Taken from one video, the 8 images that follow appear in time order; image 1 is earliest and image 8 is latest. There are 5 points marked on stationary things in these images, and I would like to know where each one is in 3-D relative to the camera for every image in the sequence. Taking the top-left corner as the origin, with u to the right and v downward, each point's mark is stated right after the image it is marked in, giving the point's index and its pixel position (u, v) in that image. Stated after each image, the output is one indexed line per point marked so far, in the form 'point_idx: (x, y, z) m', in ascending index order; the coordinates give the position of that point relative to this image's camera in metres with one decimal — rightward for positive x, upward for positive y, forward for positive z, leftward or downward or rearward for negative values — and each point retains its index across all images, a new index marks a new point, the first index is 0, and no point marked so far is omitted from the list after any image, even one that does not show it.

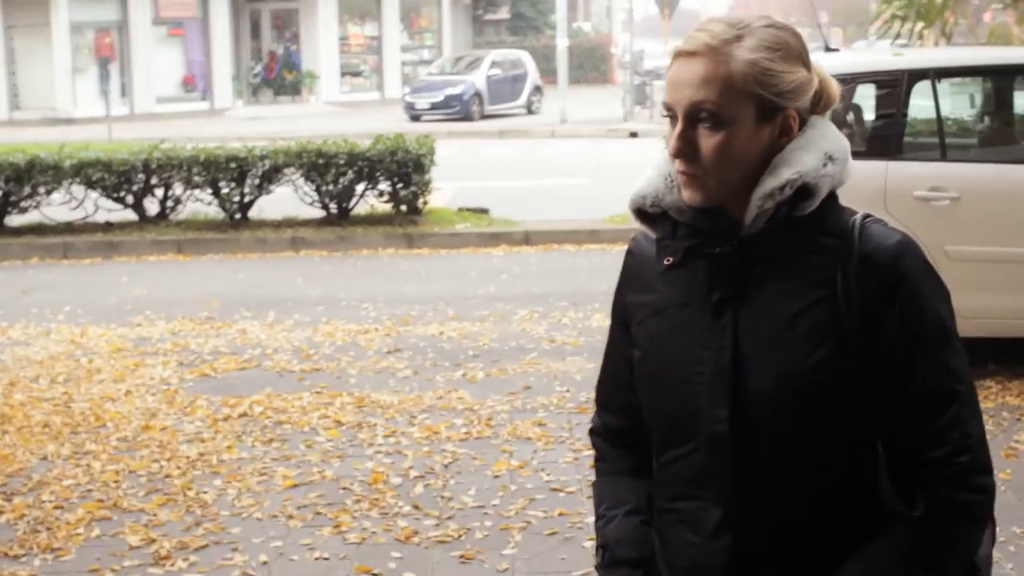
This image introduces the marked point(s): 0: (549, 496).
0: (+0.1, -0.8, +5.6) m
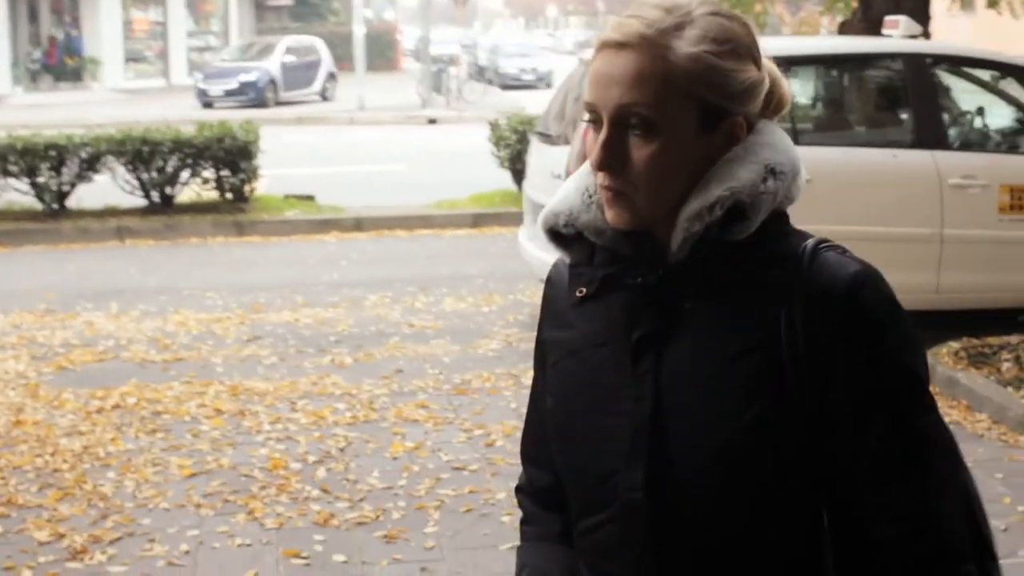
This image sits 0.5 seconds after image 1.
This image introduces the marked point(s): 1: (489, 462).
0: (-0.2, -0.7, +5.7) m
1: (-0.1, -0.7, +5.8) m
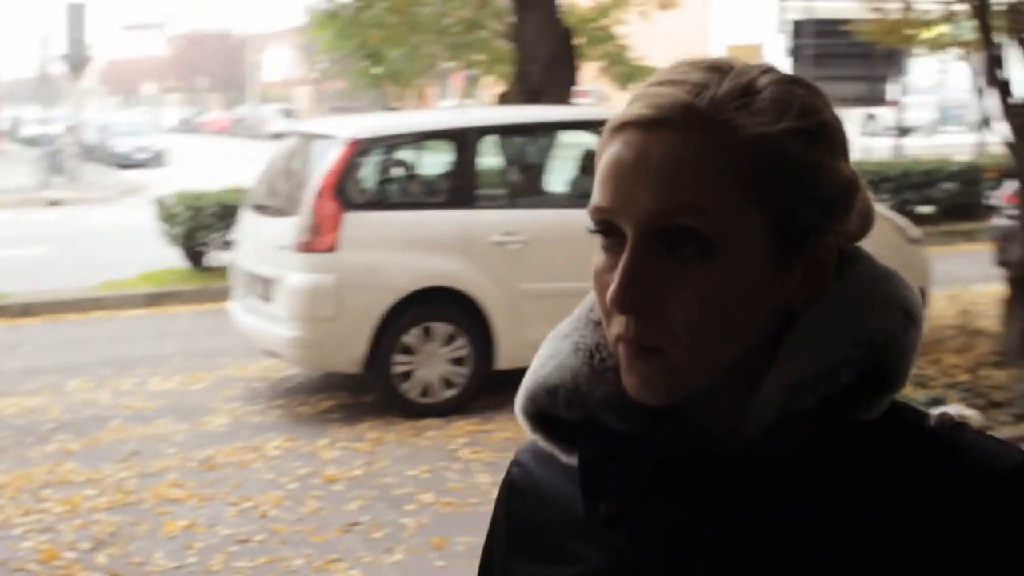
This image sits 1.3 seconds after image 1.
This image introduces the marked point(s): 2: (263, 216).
0: (-1.0, -1.0, +5.6) m
1: (-0.9, -1.0, +5.8) m
2: (-1.3, +0.4, +8.1) m
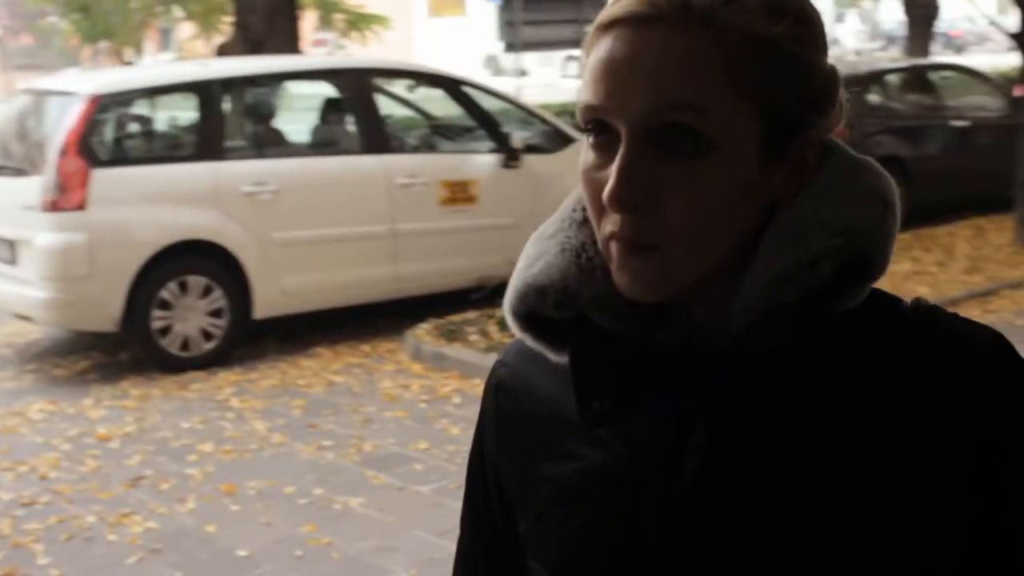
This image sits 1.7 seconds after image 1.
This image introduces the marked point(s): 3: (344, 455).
0: (-1.8, -0.8, +5.6) m
1: (-1.8, -0.8, +5.8) m
2: (-2.7, +0.6, +7.8) m
3: (-0.7, -0.7, +6.2) m
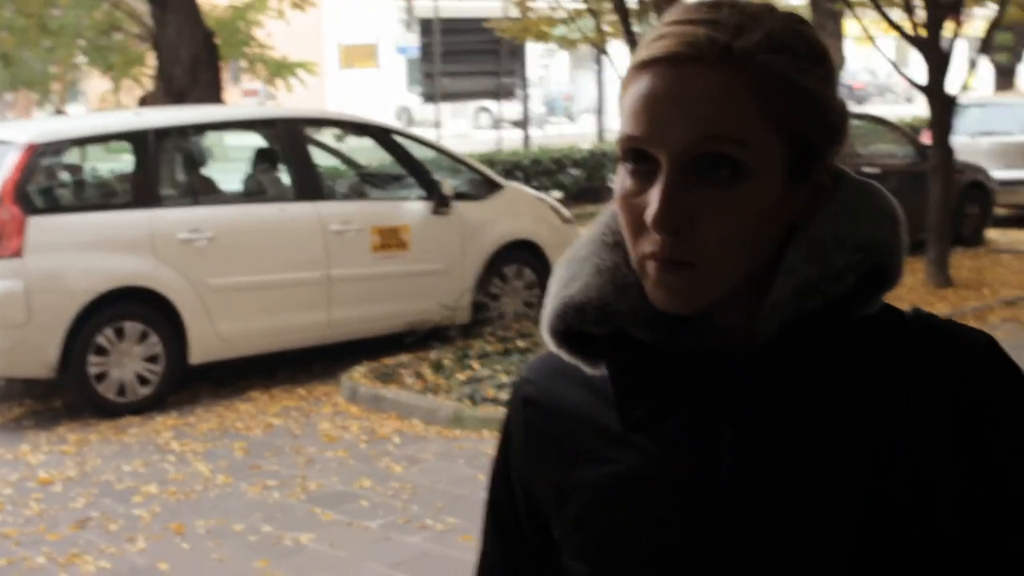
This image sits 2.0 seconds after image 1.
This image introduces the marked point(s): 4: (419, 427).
0: (-2.0, -1.0, +5.6) m
1: (-2.0, -1.0, +5.8) m
2: (-3.0, +0.3, +7.8) m
3: (-0.9, -0.9, +6.3) m
4: (-0.5, -0.7, +7.5) m
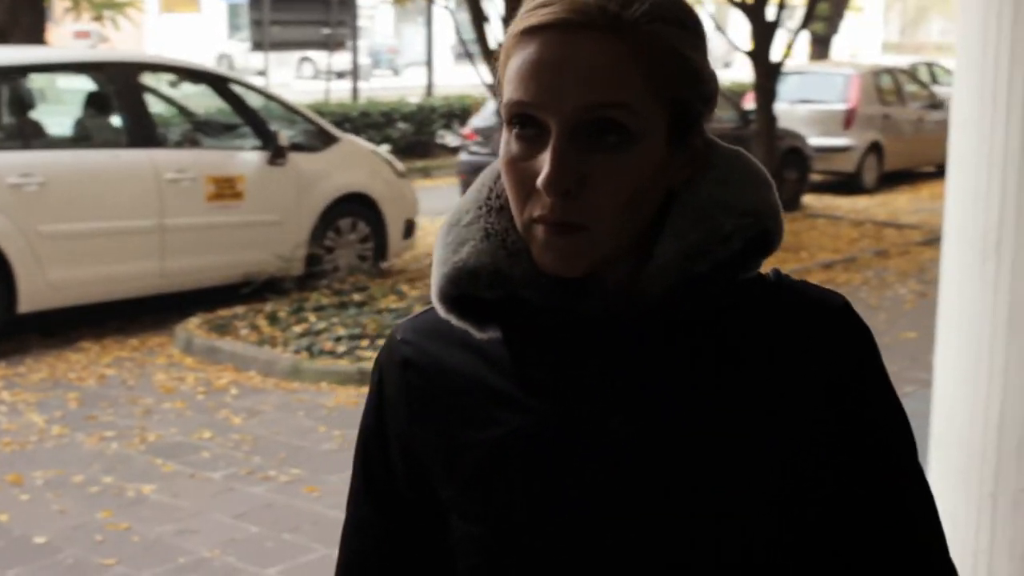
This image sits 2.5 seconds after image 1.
0: (-2.6, -0.8, +5.4) m
1: (-2.6, -0.7, +5.6) m
2: (-3.9, +0.6, +7.5) m
3: (-1.6, -0.7, +6.2) m
4: (-1.3, -0.5, +7.5) m
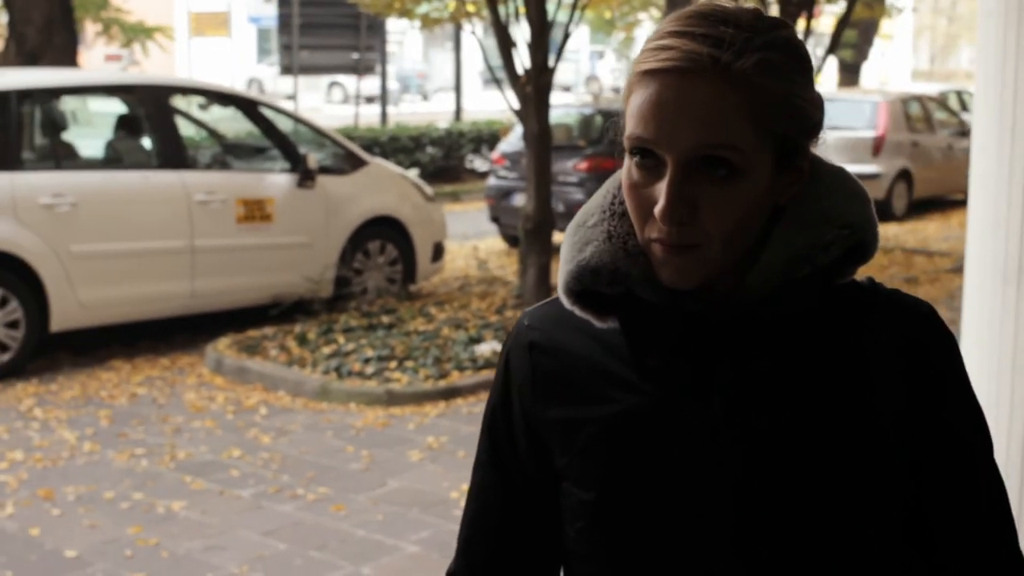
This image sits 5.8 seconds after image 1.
0: (-2.5, -0.8, +5.5) m
1: (-2.5, -0.8, +5.7) m
2: (-3.7, +0.5, +7.6) m
3: (-1.5, -0.7, +6.3) m
4: (-1.2, -0.6, +7.5) m
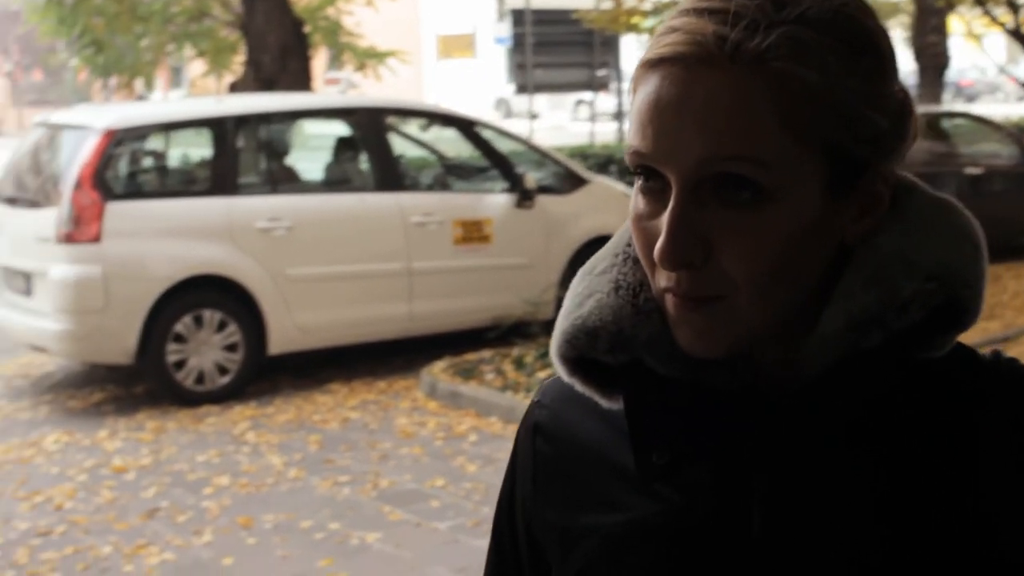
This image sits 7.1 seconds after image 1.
0: (-1.8, -0.9, +5.6) m
1: (-1.7, -0.9, +5.8) m
2: (-2.6, +0.4, +7.9) m
3: (-0.6, -0.8, +6.2) m
4: (-0.1, -0.7, +7.4) m
